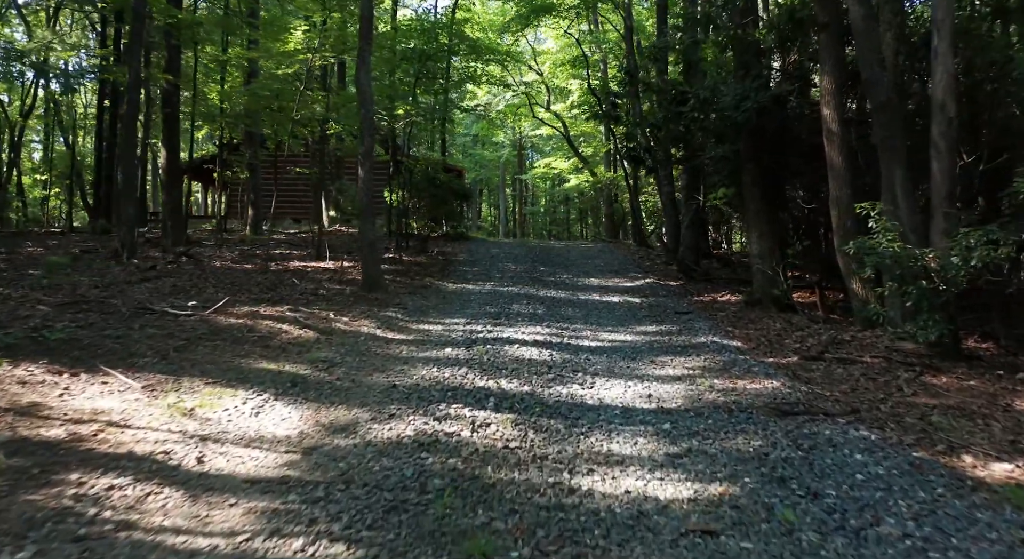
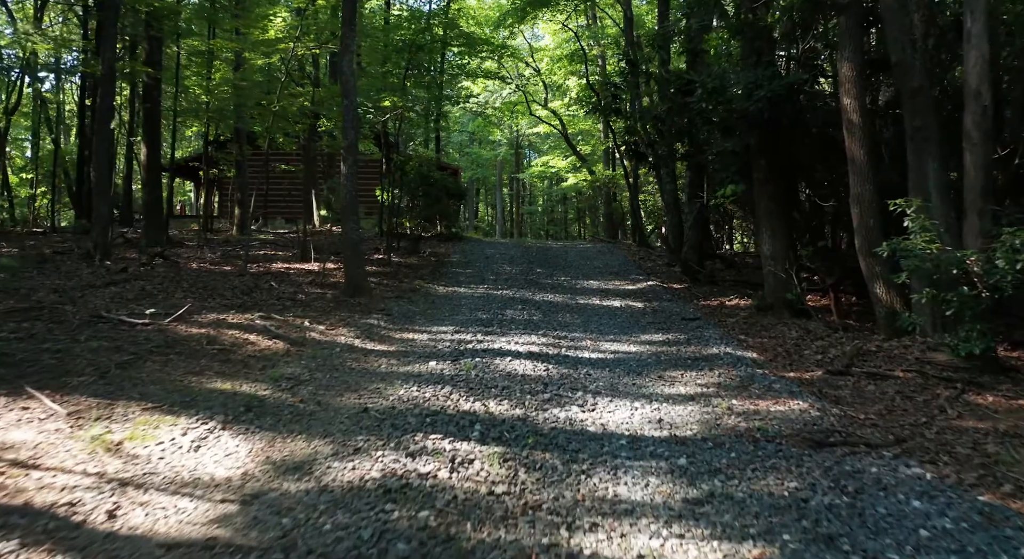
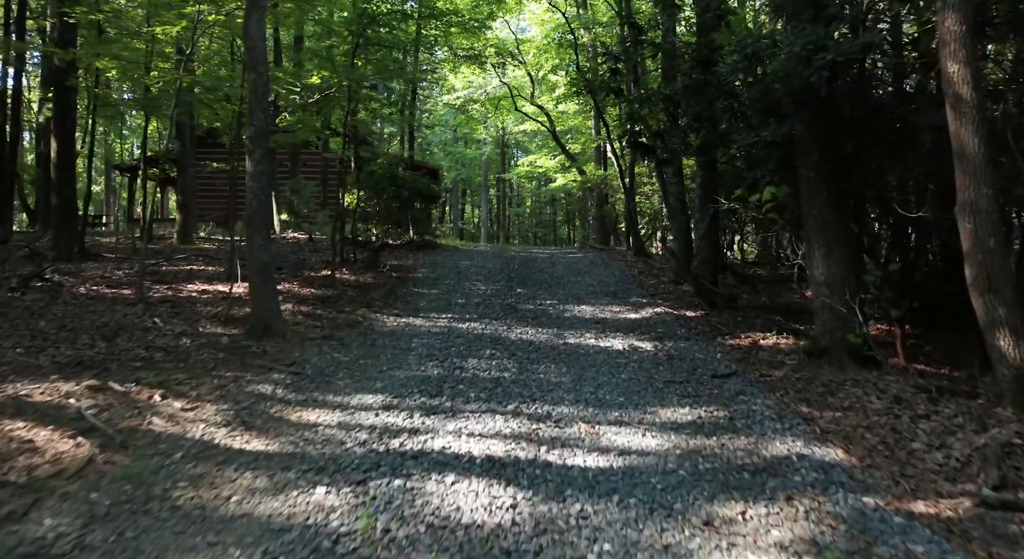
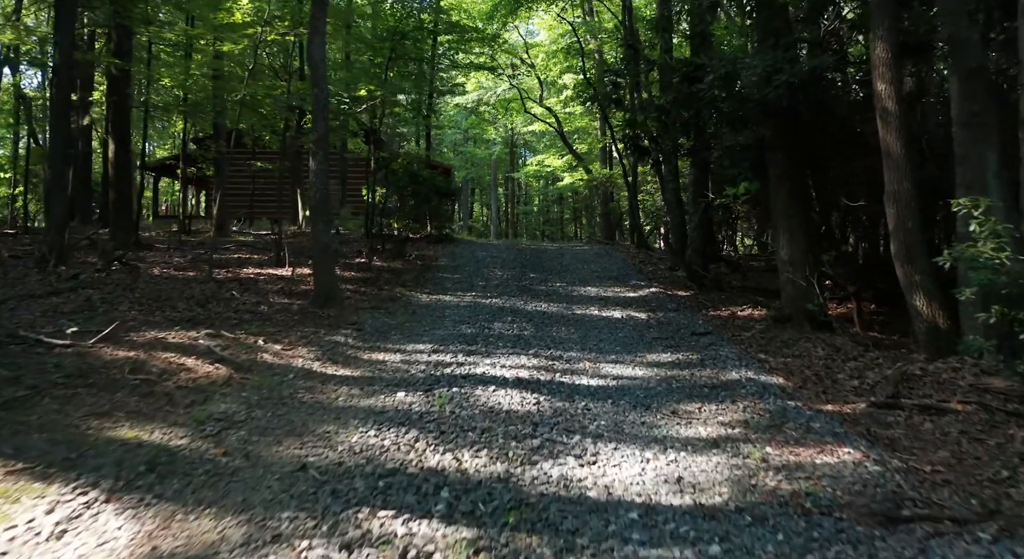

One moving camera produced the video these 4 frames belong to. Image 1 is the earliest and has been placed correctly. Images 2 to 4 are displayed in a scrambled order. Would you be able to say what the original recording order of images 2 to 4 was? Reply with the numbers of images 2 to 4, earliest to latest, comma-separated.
2, 4, 3
